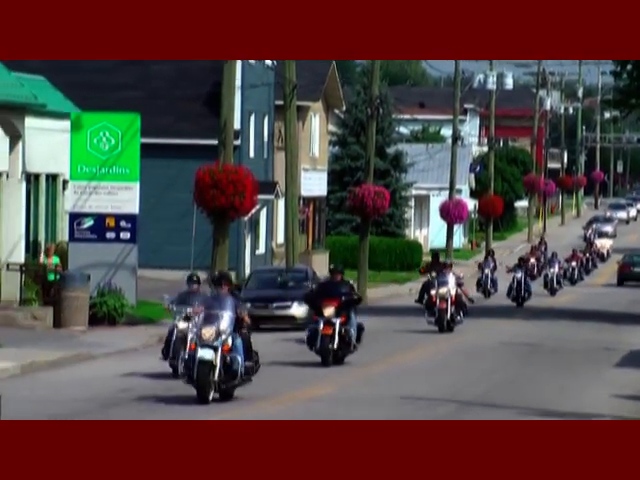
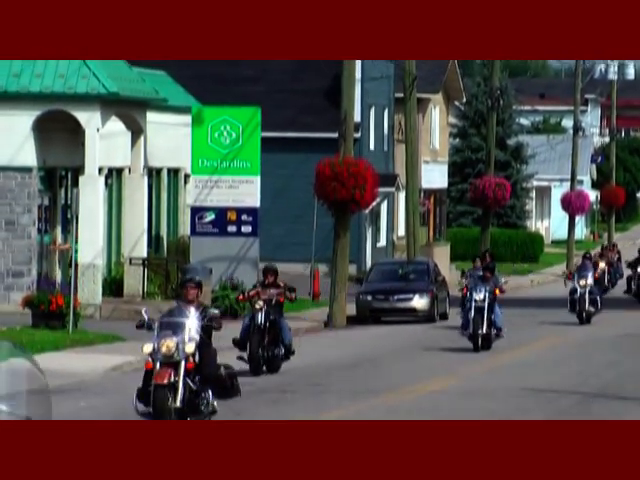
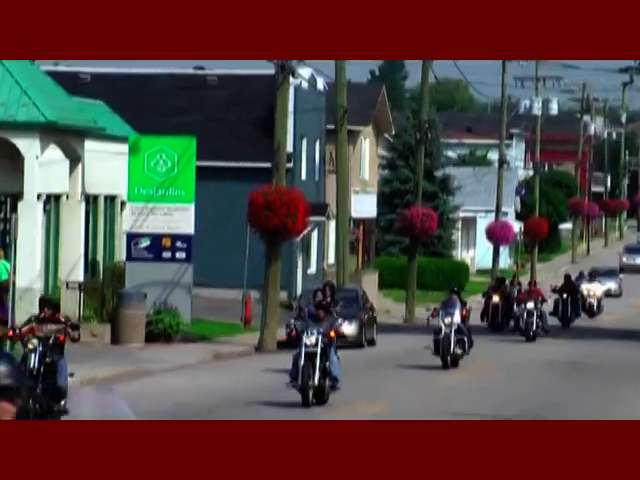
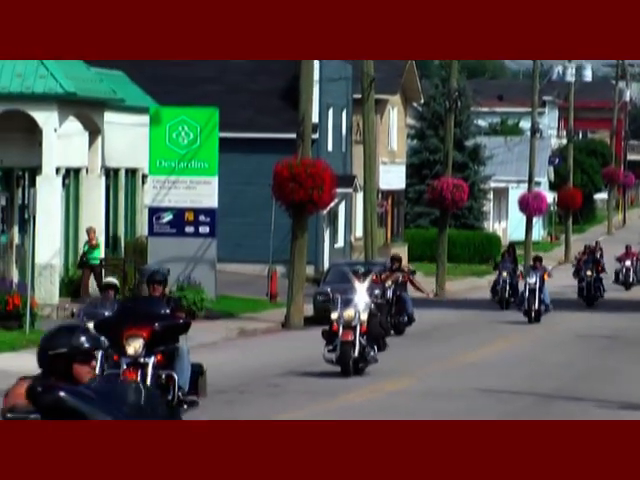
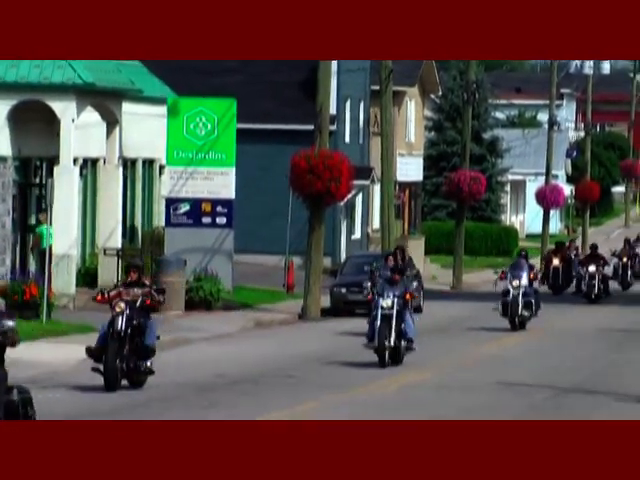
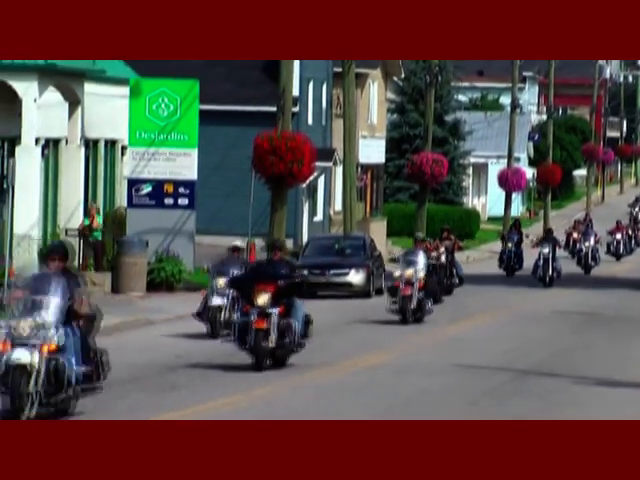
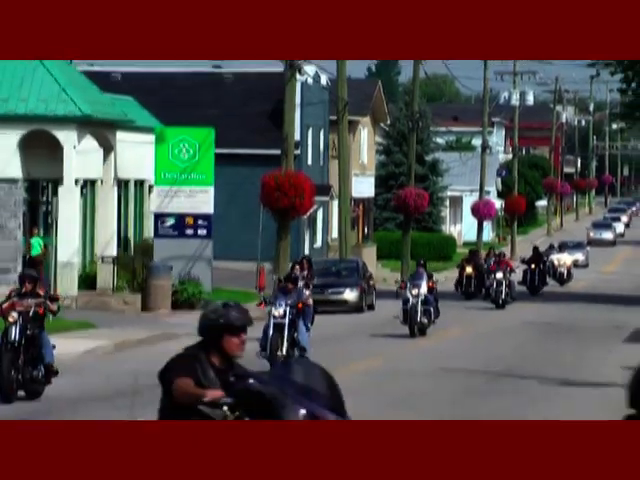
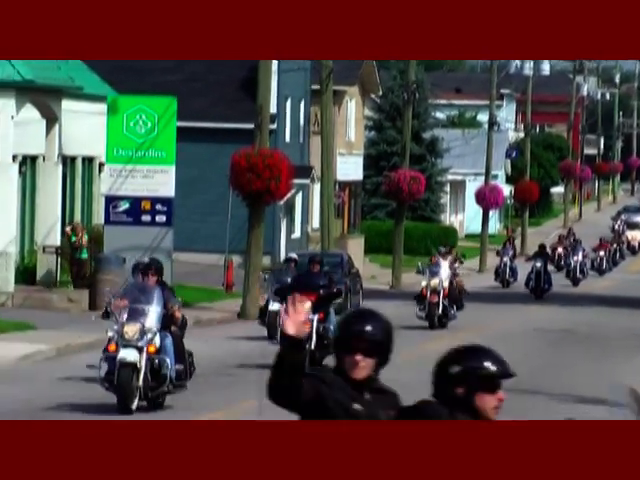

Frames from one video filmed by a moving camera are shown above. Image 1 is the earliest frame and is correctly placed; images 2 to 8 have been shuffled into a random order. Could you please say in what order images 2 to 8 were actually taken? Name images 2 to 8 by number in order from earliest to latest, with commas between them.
8, 6, 4, 2, 5, 3, 7
